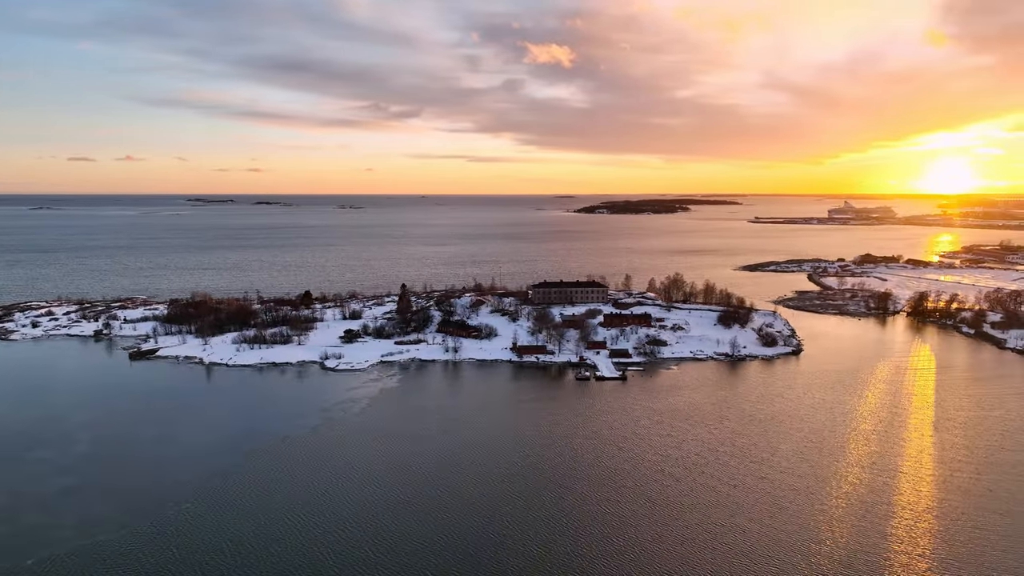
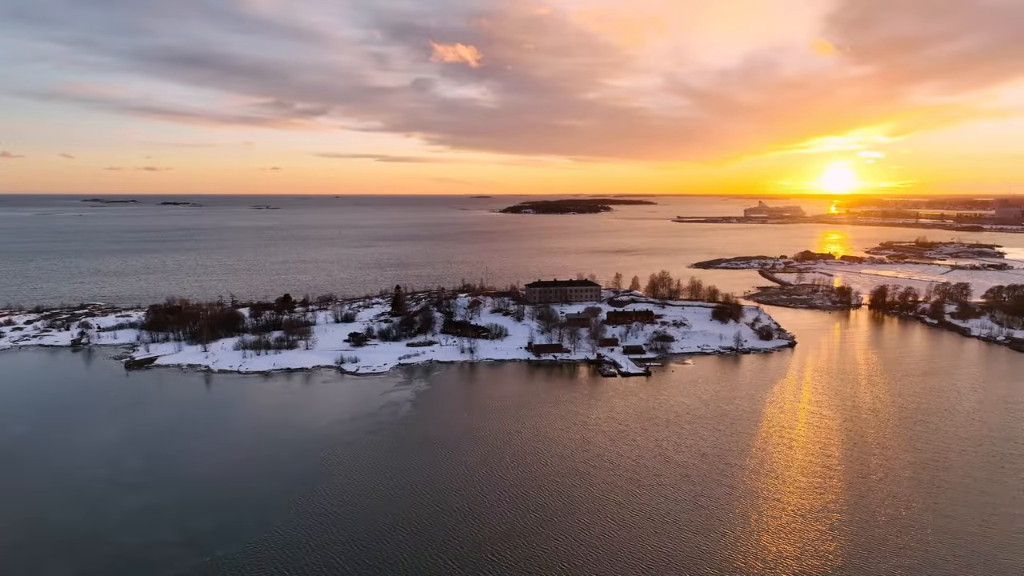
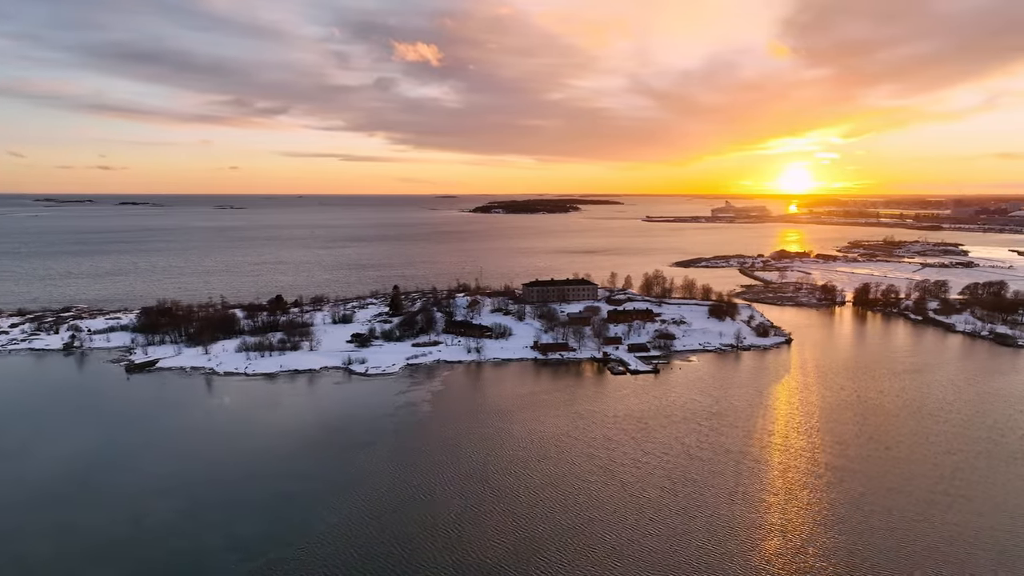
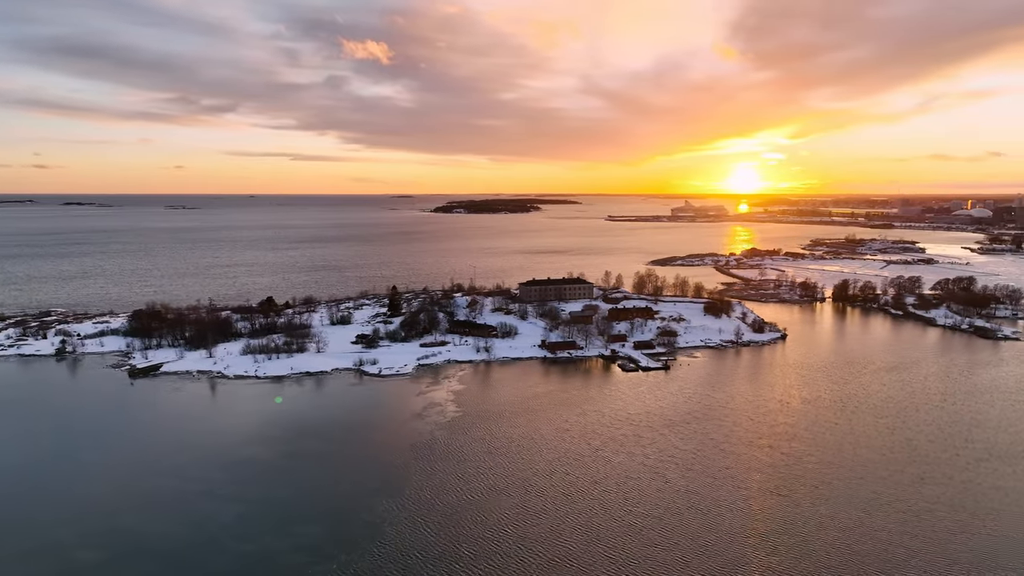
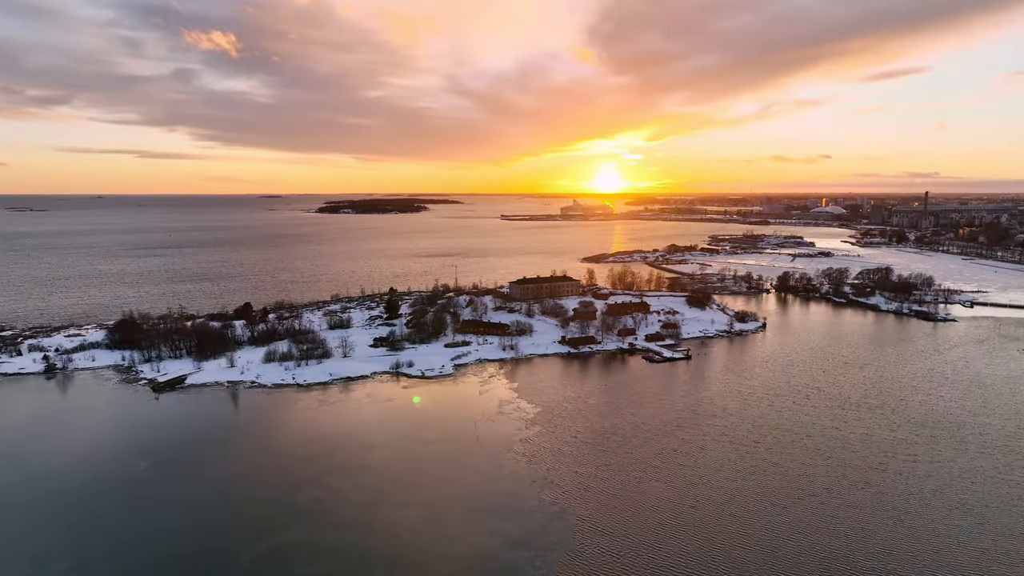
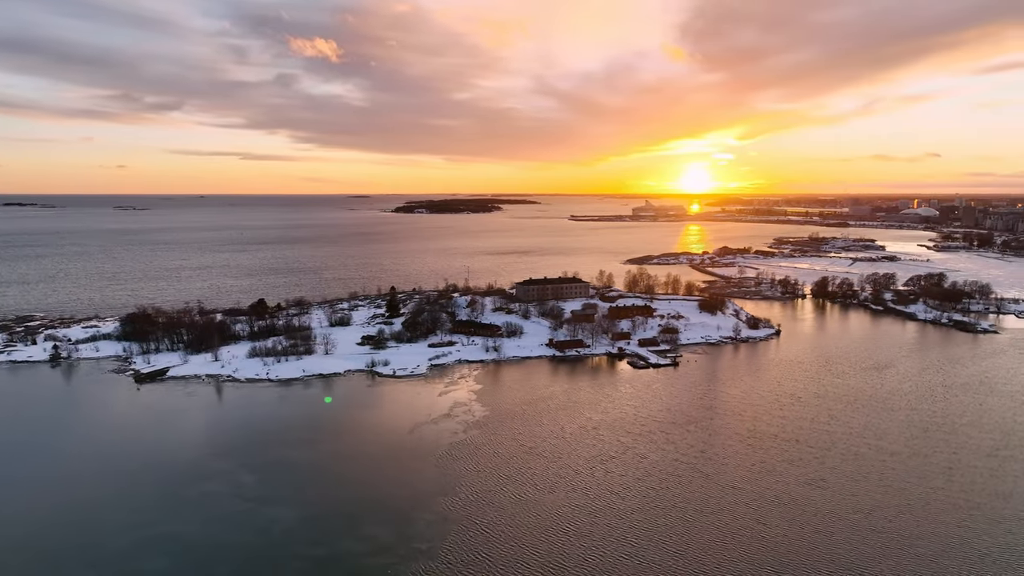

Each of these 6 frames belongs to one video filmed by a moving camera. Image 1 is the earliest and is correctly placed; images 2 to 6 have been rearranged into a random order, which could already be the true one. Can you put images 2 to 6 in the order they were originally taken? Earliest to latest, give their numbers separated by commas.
2, 3, 4, 6, 5
